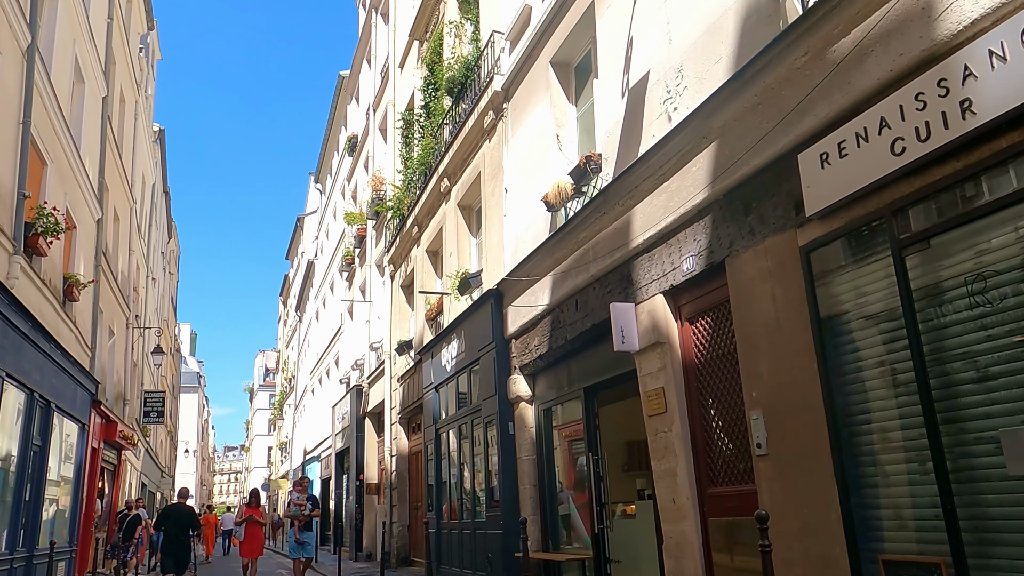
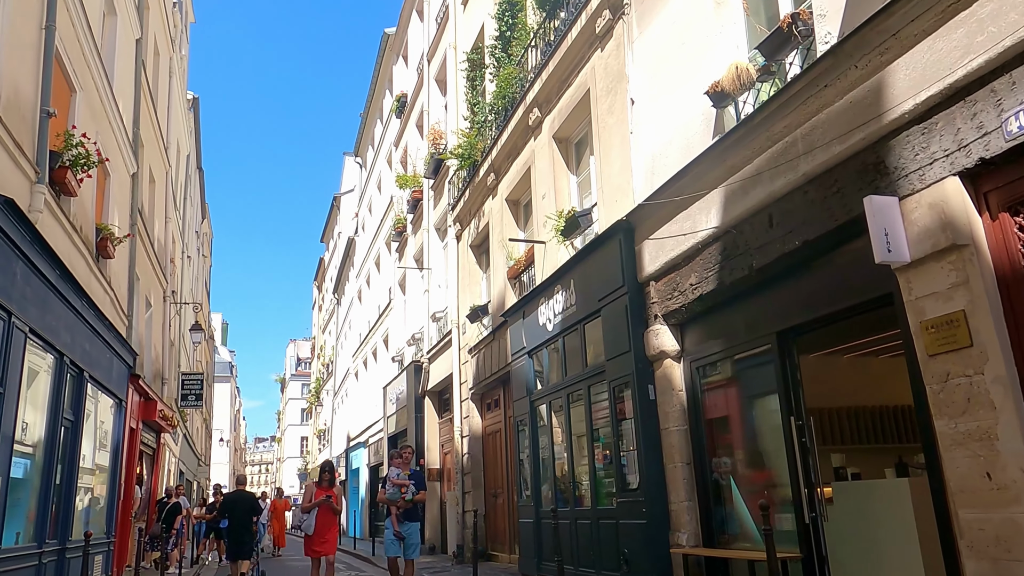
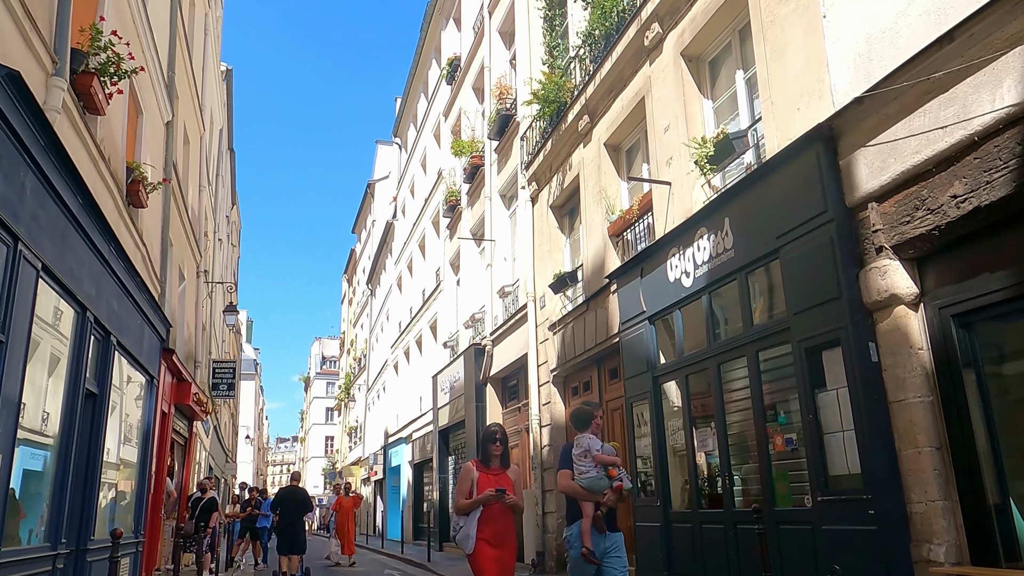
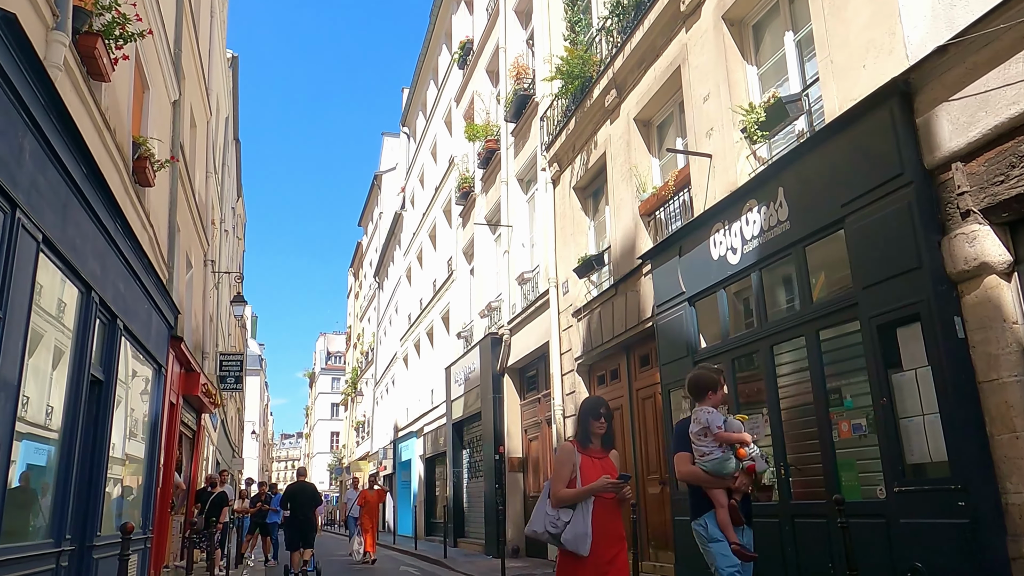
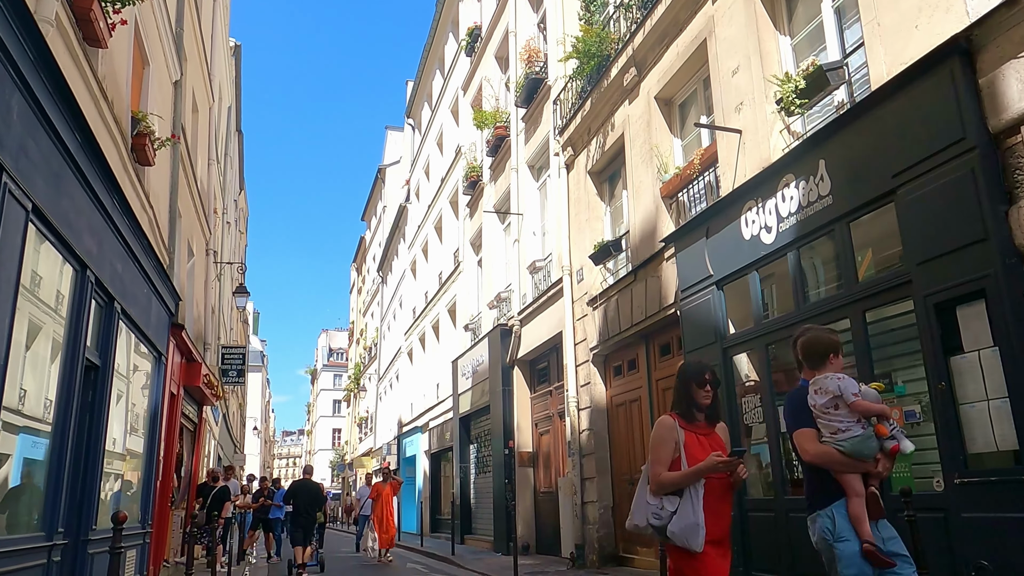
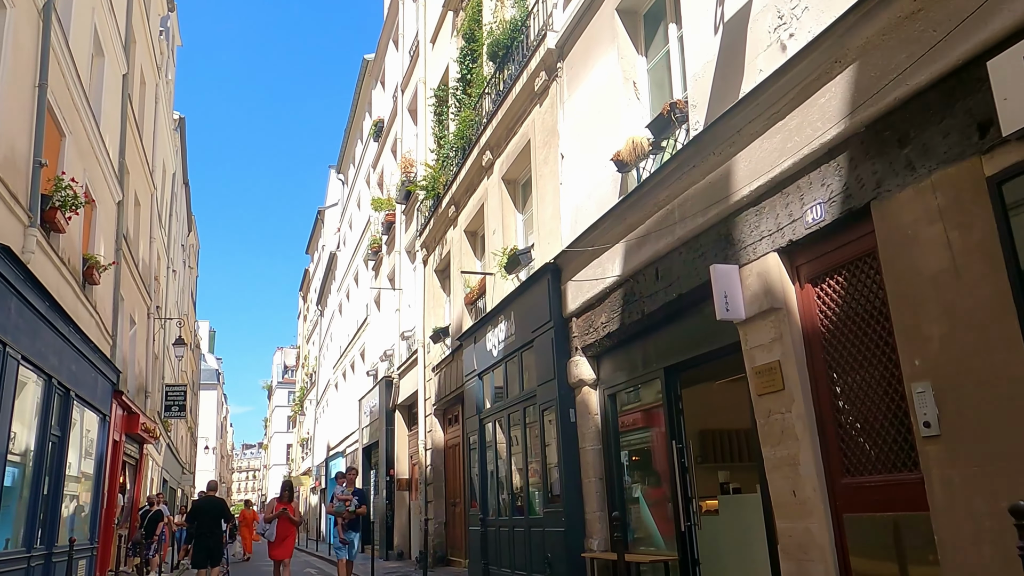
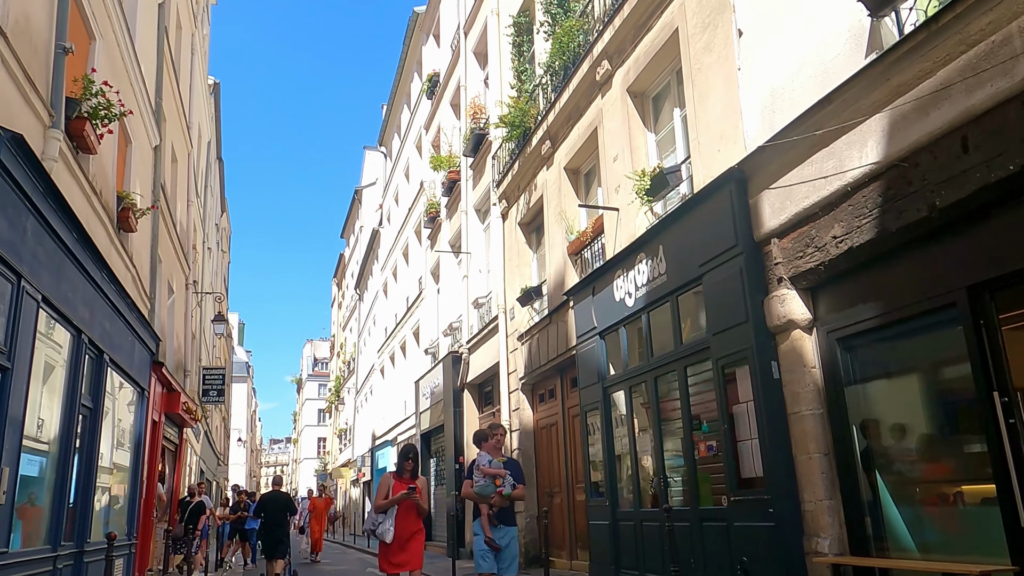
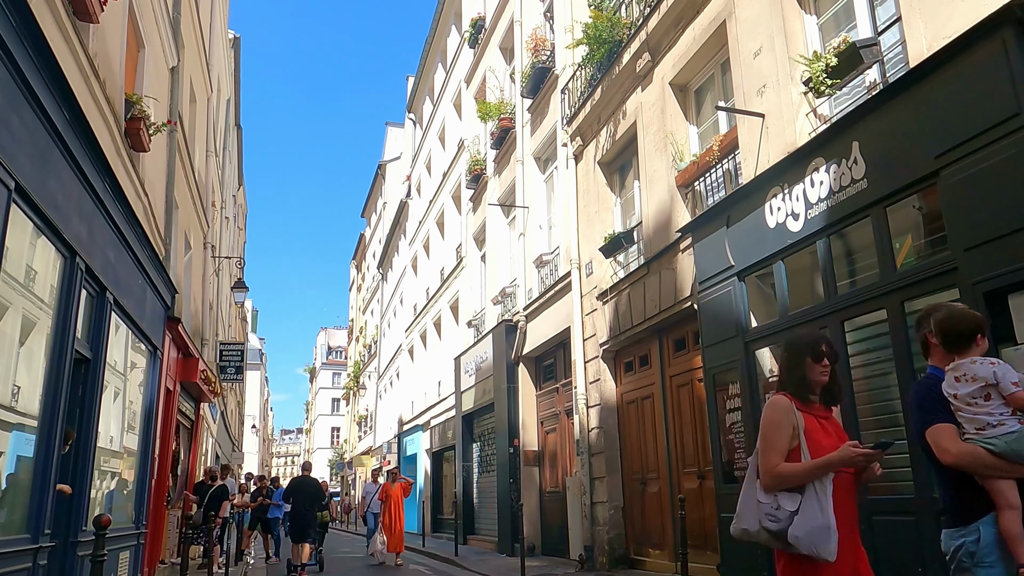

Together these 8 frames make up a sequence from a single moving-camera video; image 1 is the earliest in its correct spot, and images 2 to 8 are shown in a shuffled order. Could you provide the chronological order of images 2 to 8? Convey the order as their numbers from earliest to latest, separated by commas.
6, 2, 7, 3, 4, 5, 8
